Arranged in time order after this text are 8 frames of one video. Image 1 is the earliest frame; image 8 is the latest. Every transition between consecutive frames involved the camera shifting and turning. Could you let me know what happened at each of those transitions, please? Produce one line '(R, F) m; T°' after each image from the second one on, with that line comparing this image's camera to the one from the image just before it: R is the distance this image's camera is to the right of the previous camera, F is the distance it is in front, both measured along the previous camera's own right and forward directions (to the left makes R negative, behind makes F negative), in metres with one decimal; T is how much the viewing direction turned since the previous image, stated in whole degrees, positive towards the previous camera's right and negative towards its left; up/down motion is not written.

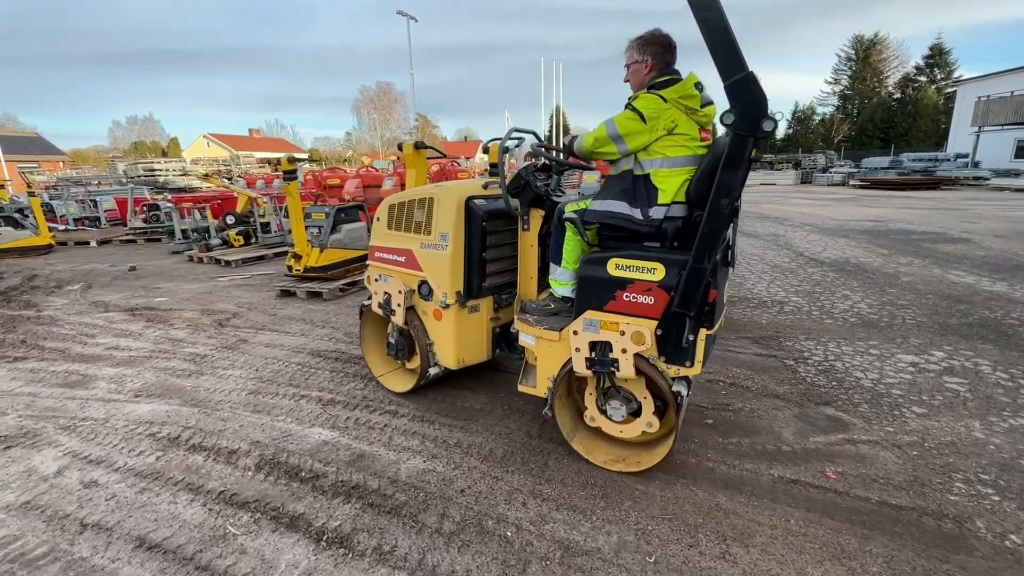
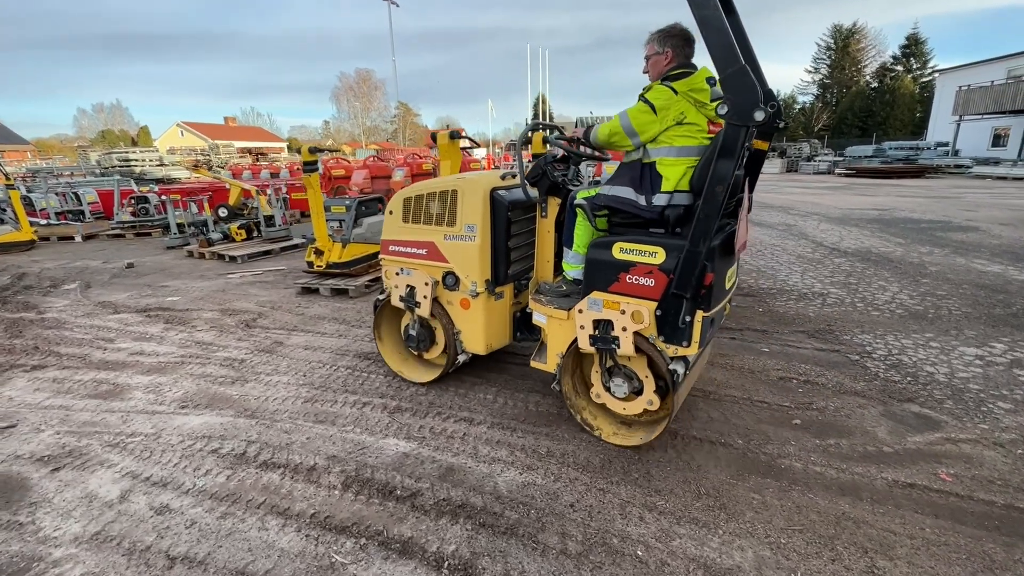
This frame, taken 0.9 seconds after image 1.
(-0.6, +0.2) m; +2°
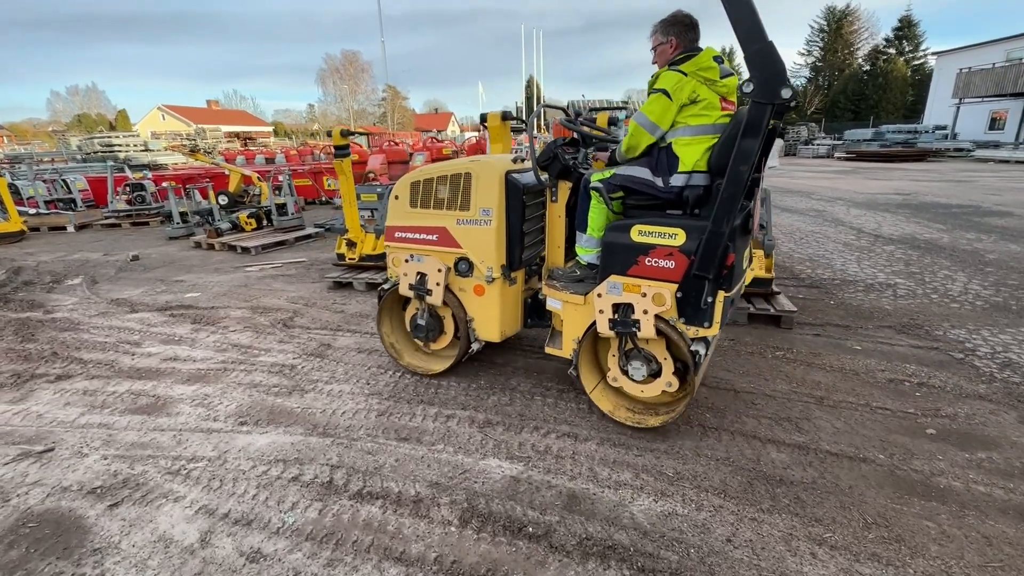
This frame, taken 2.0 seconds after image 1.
(-0.7, +0.4) m; +1°
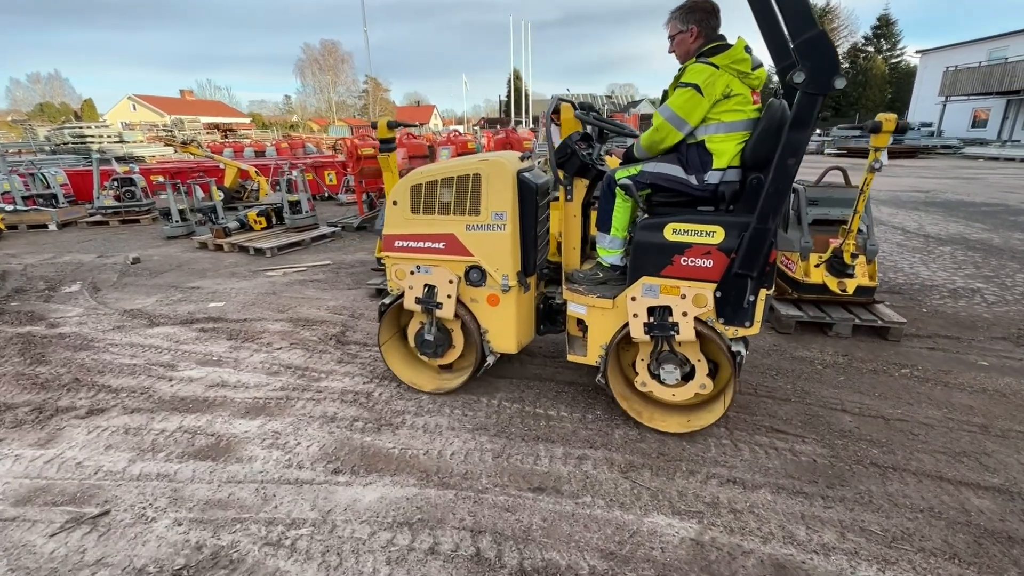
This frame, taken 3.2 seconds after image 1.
(-0.9, +0.5) m; +2°
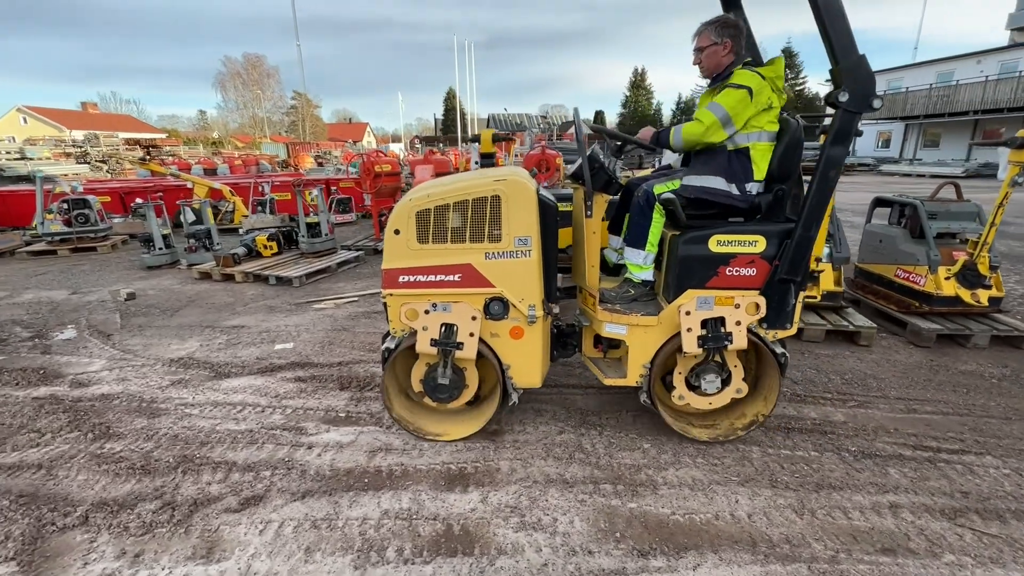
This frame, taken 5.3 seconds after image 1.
(-1.7, +0.5) m; +8°
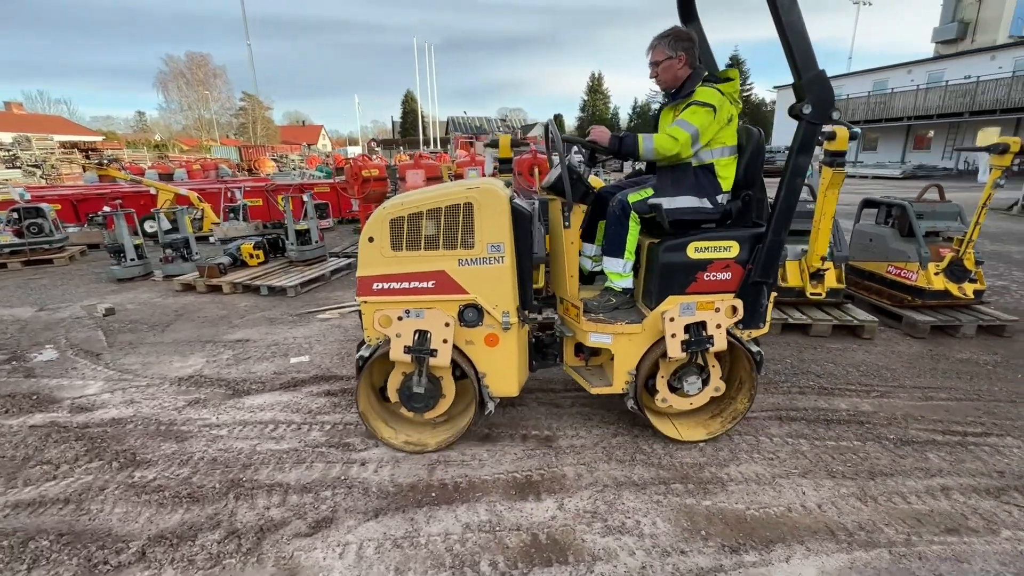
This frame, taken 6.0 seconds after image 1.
(-0.6, 0.0) m; +5°
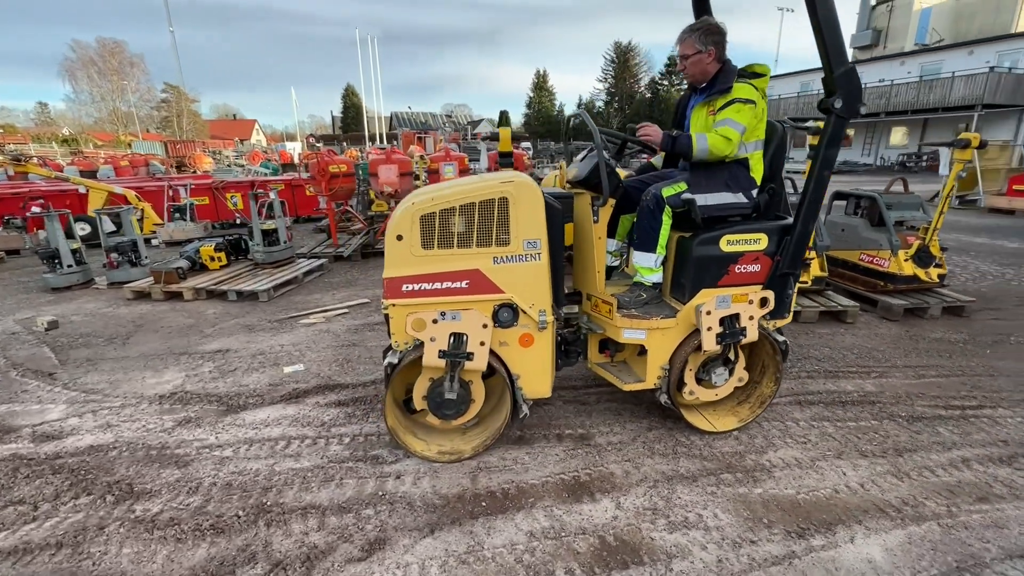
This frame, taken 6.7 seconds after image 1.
(-0.5, +0.1) m; +6°
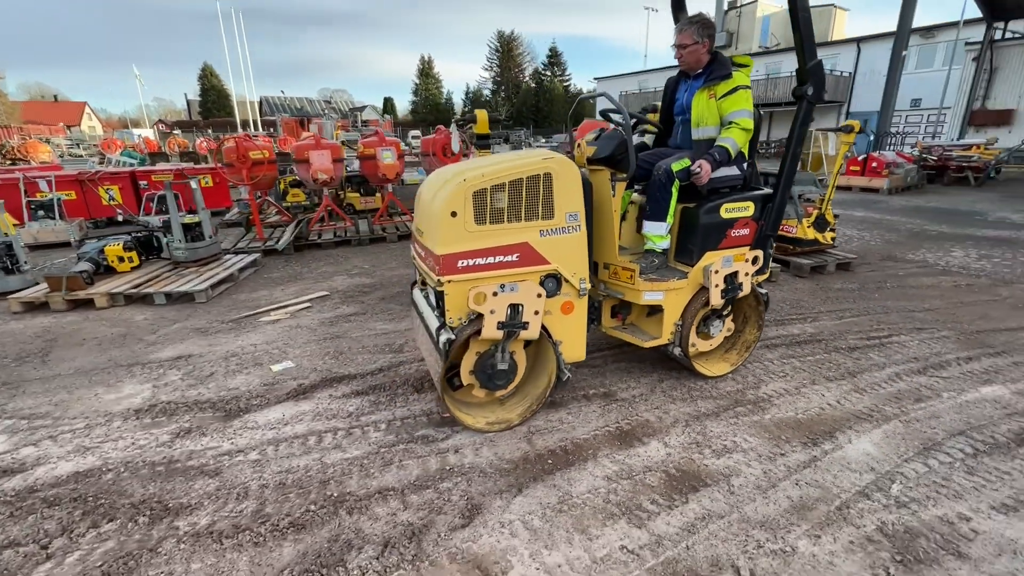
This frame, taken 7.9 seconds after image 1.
(-0.8, 0.0) m; +13°
